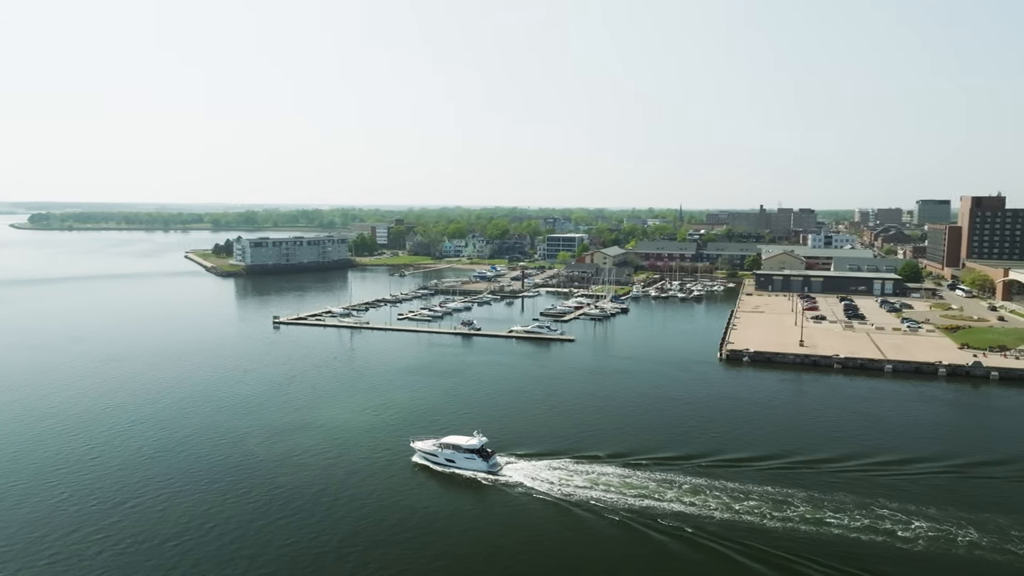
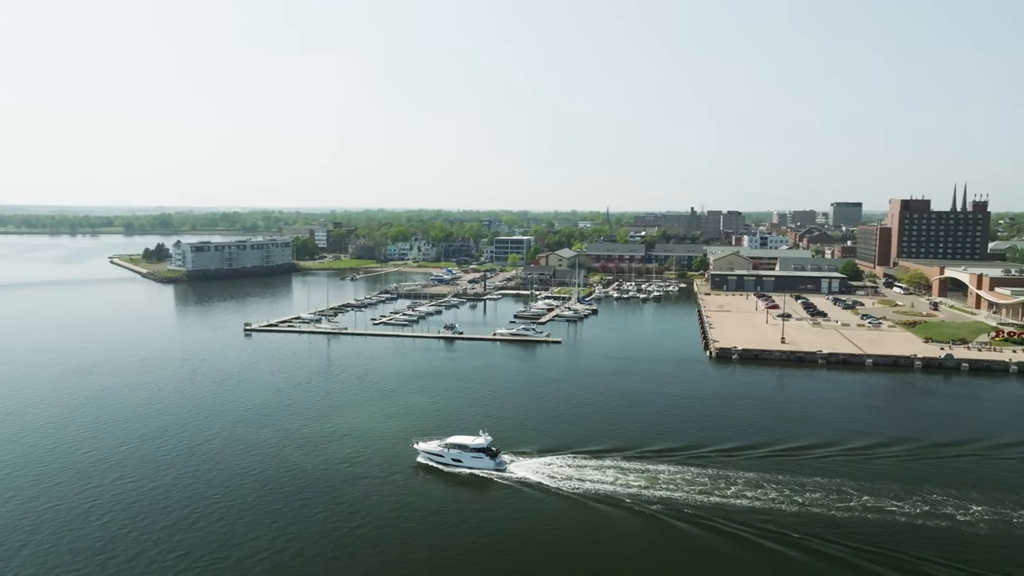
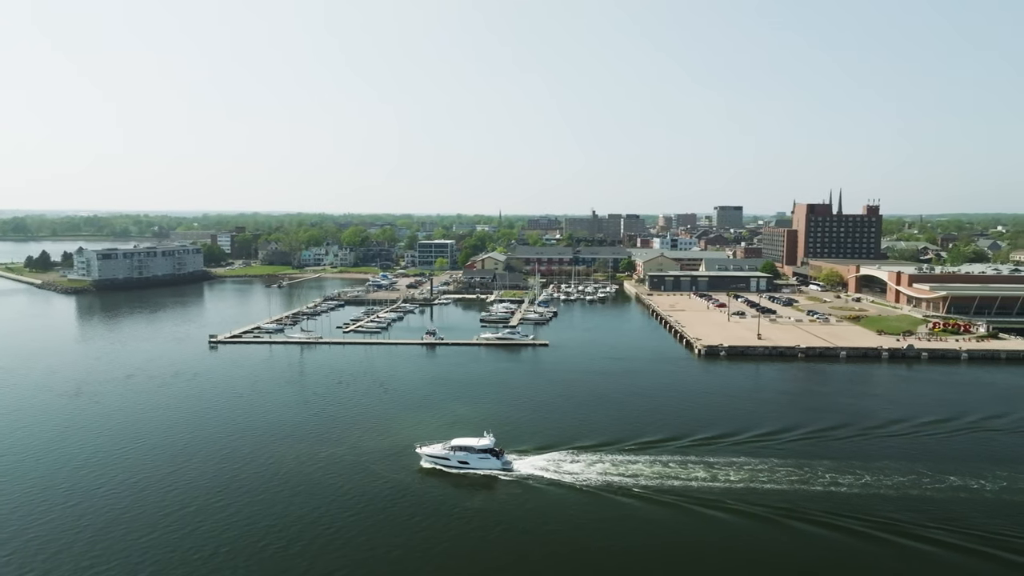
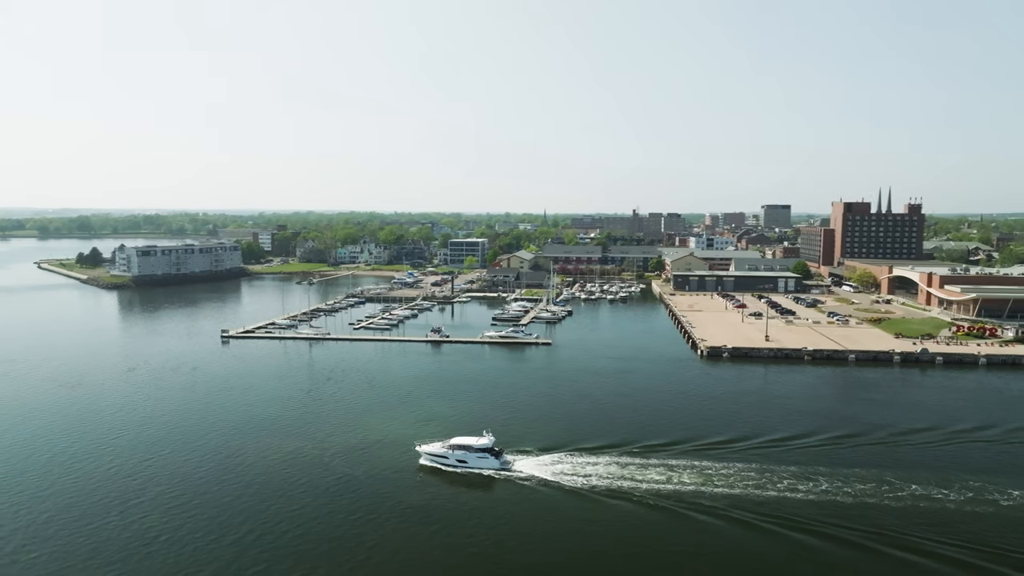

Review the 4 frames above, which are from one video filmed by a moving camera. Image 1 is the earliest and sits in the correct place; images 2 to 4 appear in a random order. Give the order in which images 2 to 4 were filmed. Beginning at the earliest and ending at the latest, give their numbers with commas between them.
2, 4, 3
